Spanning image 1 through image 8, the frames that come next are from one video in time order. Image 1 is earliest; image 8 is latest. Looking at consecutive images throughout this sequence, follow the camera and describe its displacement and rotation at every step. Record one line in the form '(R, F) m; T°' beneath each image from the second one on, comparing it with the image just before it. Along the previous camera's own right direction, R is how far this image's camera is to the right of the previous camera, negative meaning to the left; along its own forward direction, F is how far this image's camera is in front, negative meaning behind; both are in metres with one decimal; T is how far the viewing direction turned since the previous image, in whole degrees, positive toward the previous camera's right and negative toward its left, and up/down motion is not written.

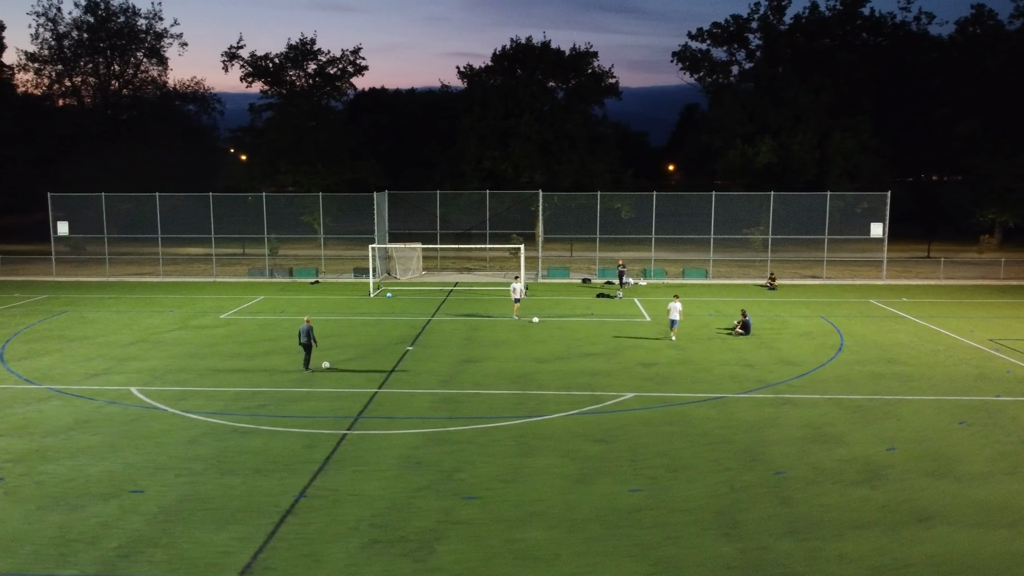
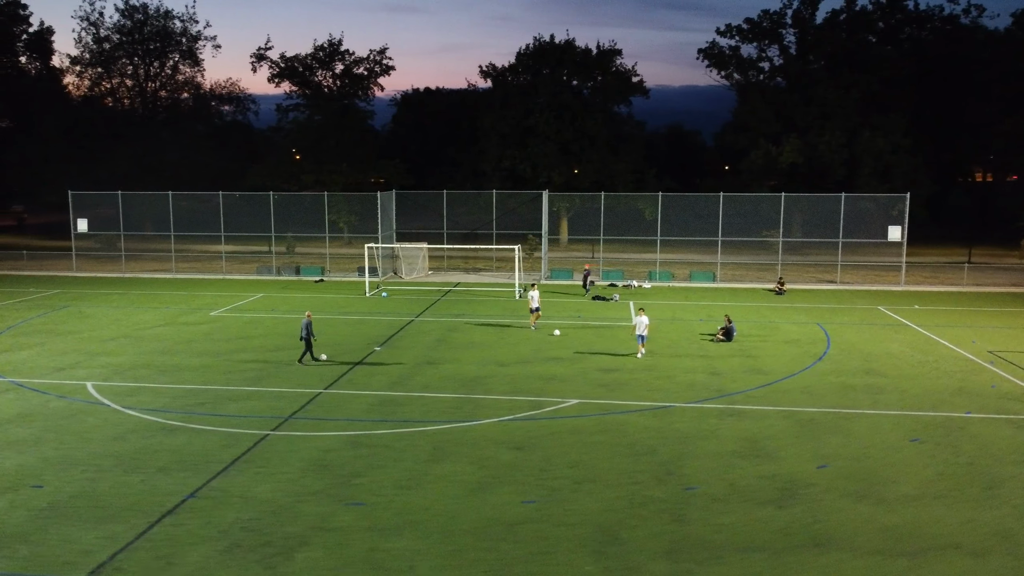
(+2.9, +0.5) m; -5°
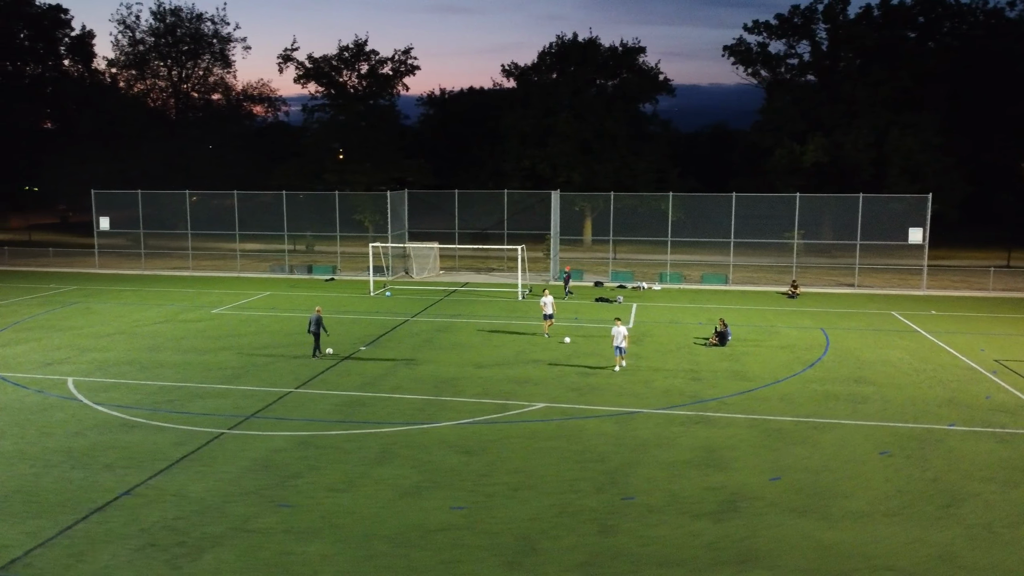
(+2.0, +0.4) m; -4°
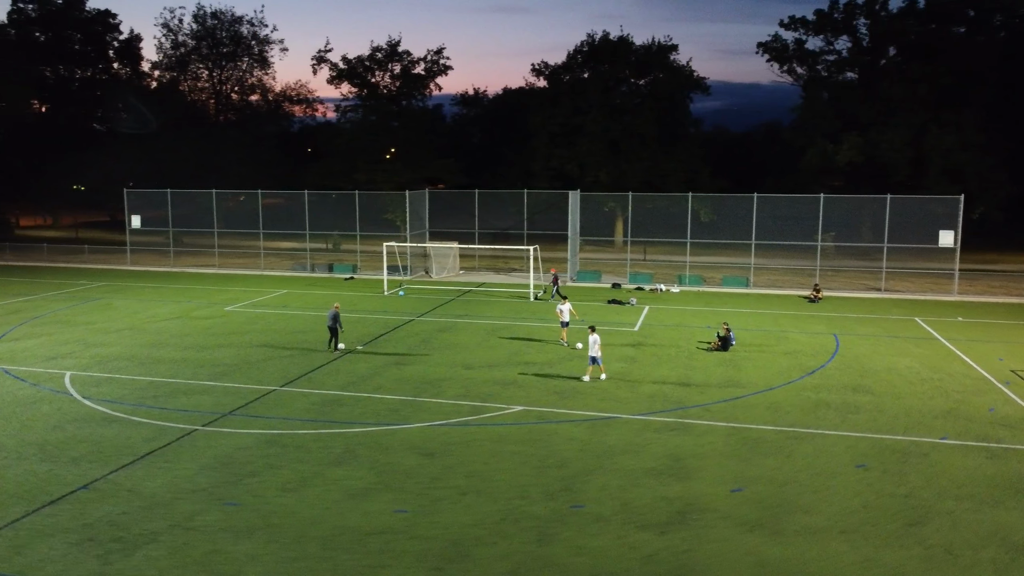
(+1.8, +0.3) m; -4°
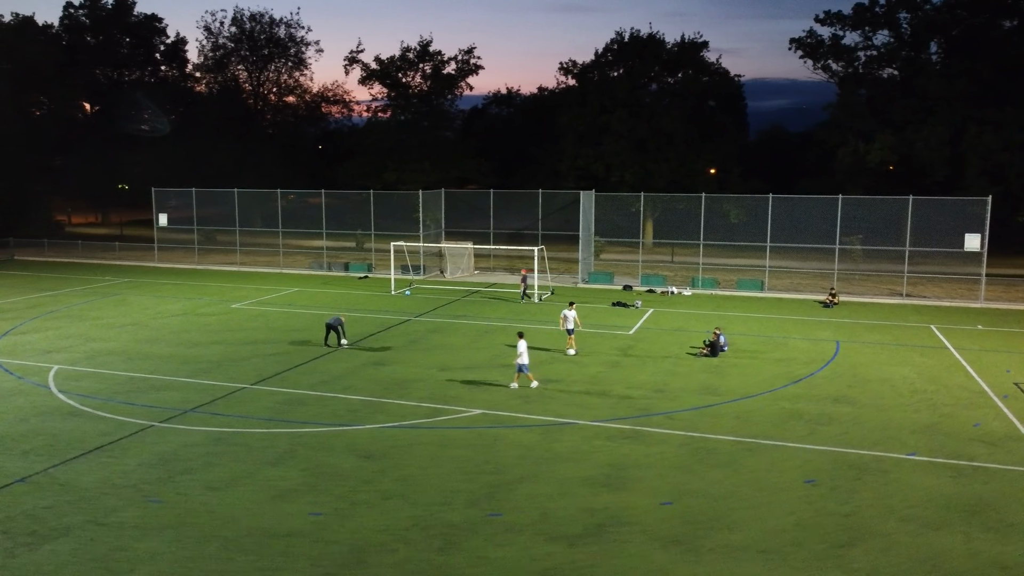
(+2.3, +0.4) m; -4°
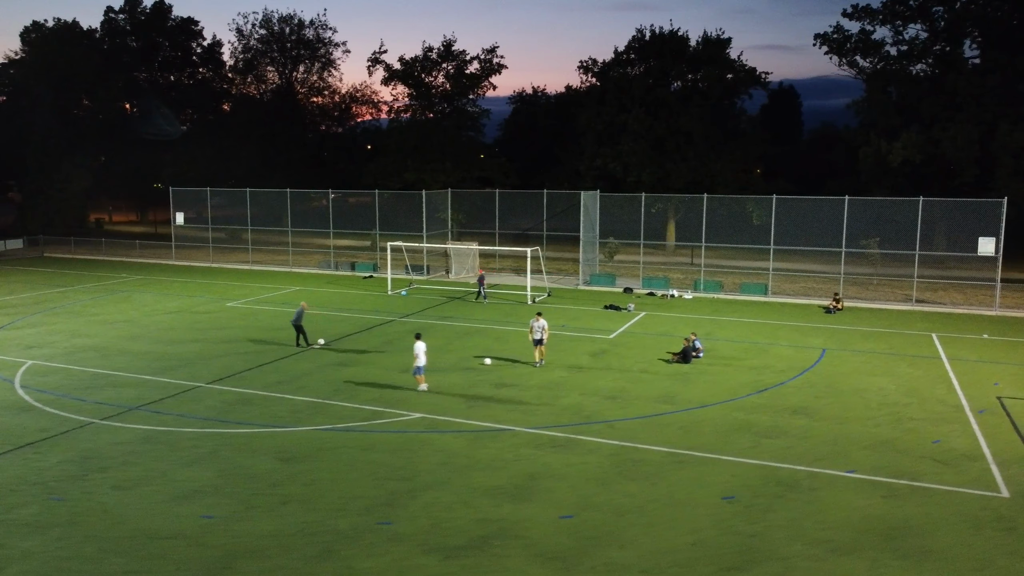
(+2.6, +0.5) m; -4°
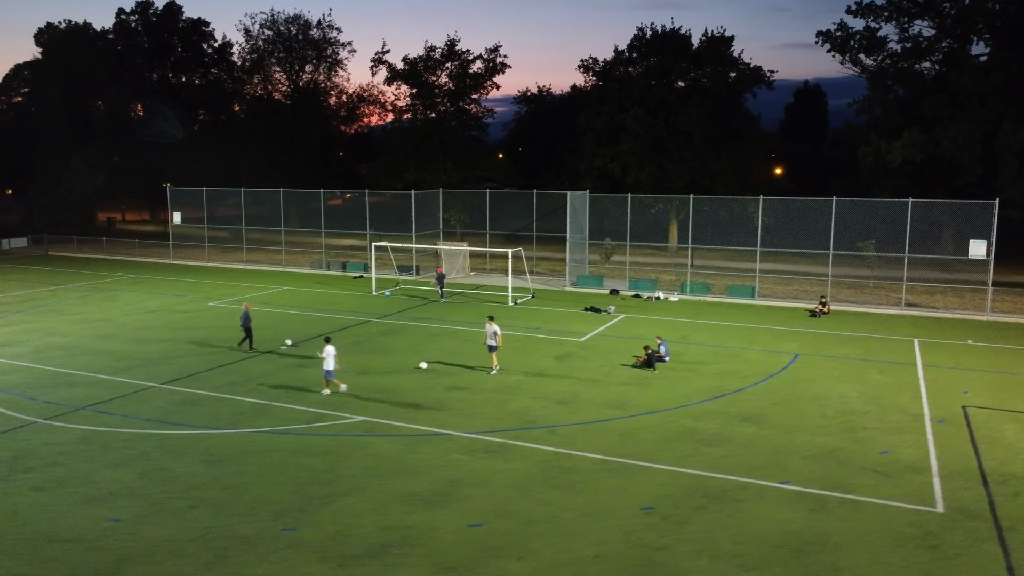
(+1.9, +0.3) m; -2°
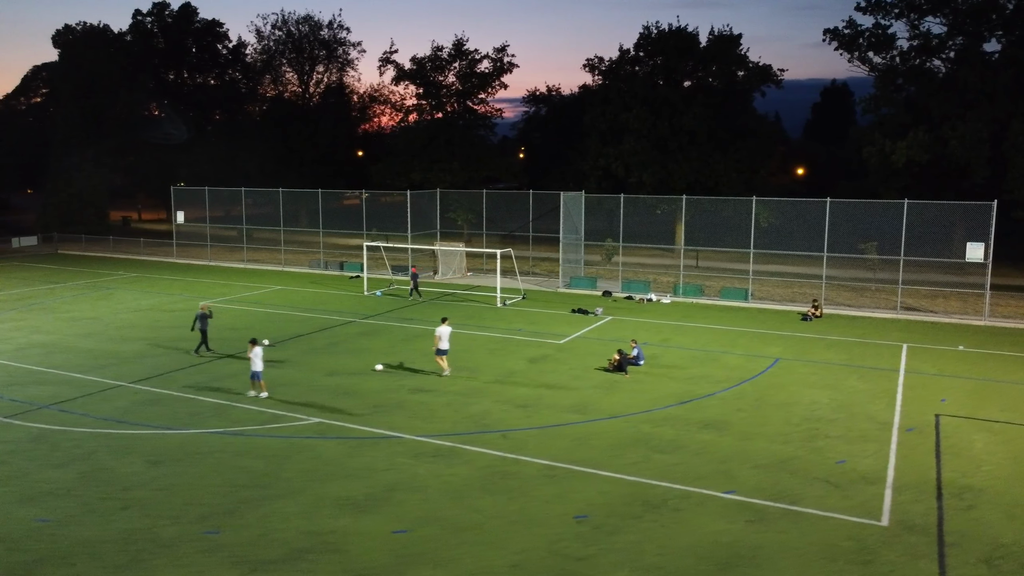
(+1.6, +0.3) m; -2°
